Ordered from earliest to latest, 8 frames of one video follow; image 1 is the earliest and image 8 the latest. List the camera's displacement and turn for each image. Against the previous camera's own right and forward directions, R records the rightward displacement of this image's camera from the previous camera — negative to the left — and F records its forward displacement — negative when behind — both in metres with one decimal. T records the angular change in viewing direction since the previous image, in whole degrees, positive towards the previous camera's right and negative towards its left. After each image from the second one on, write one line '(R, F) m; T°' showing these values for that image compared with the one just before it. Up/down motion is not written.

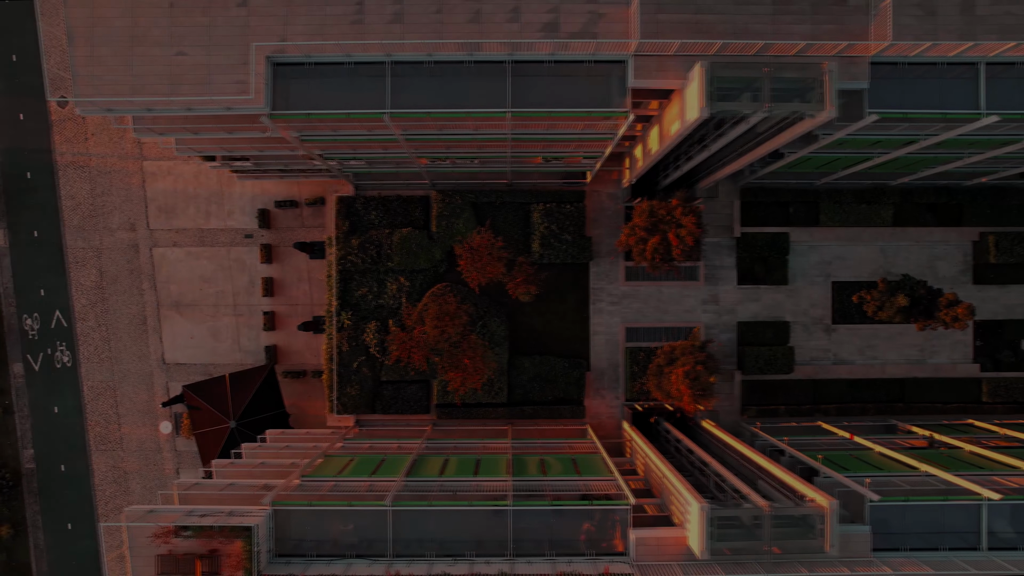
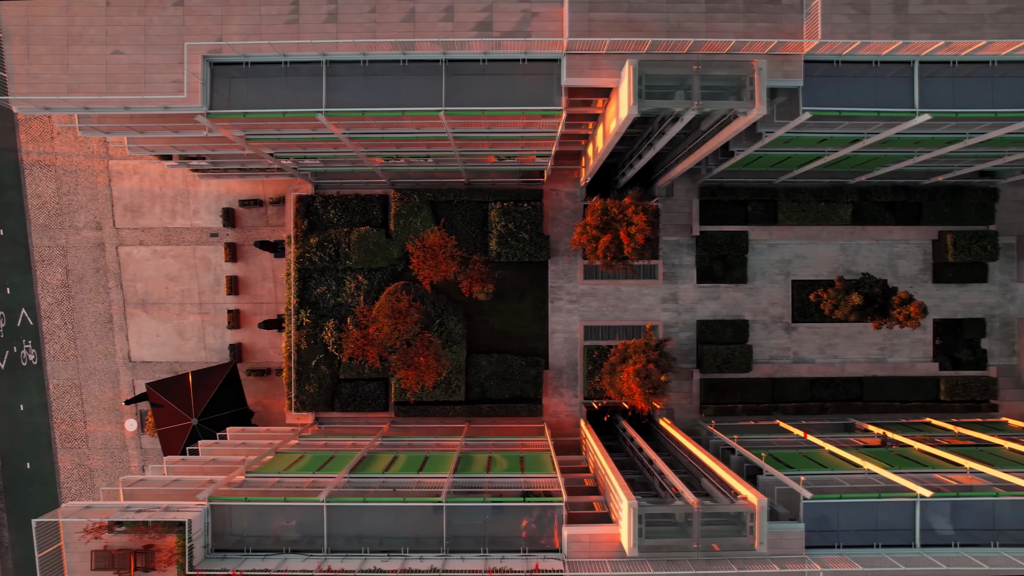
(+1.8, -0.1) m; 0°
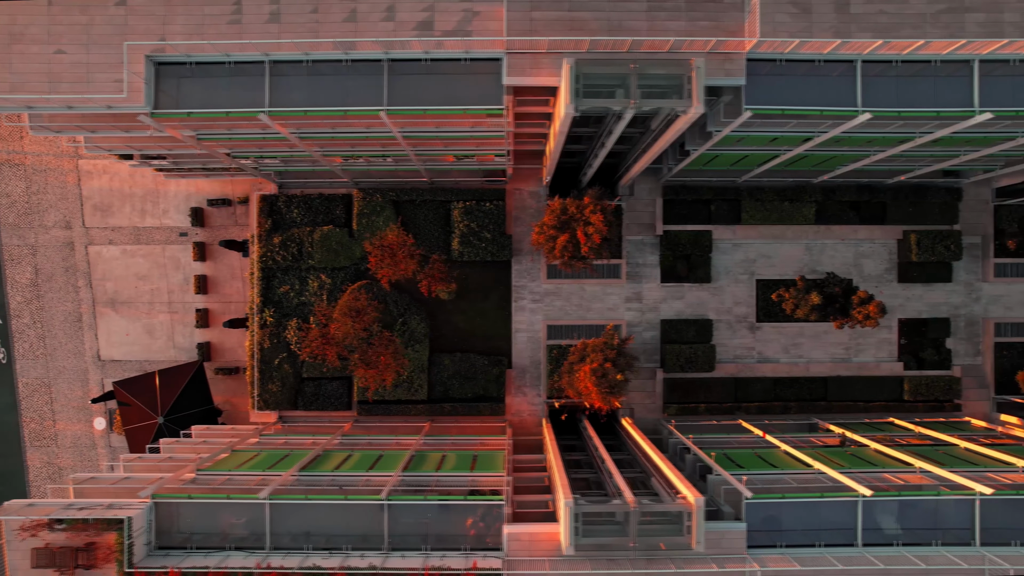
(+1.6, 0.0) m; 0°
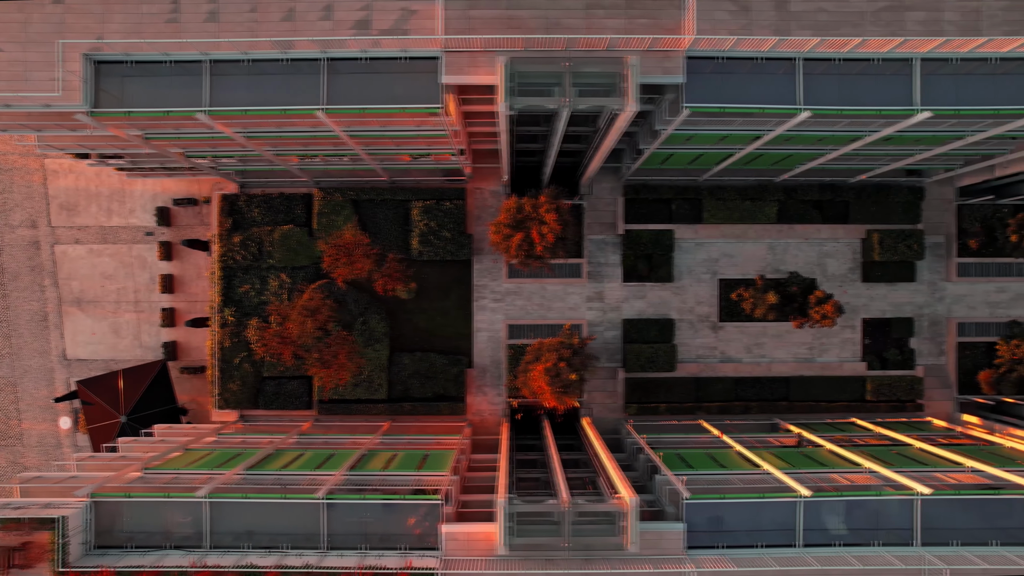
(+1.7, 0.0) m; 0°
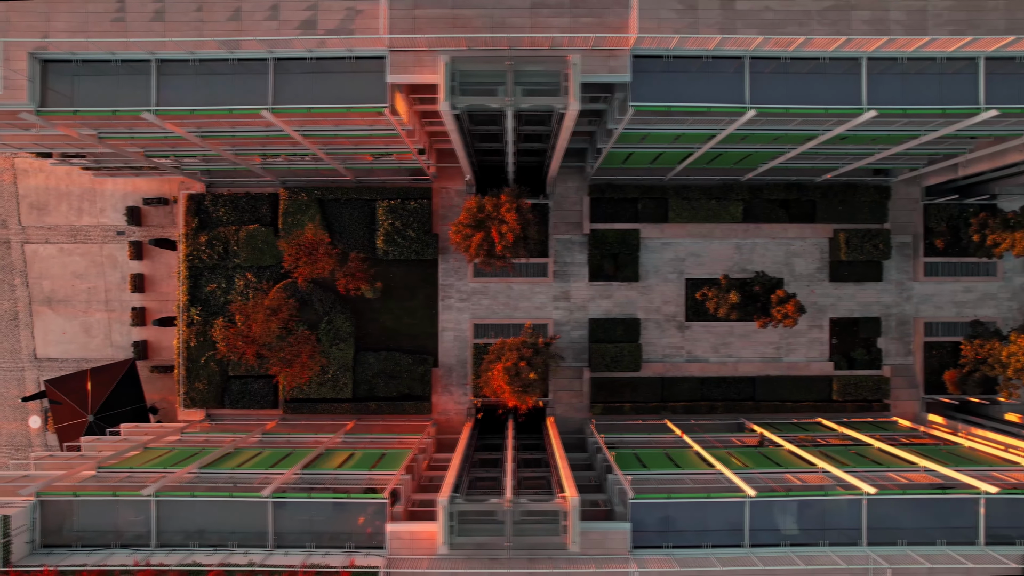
(+1.5, 0.0) m; 0°
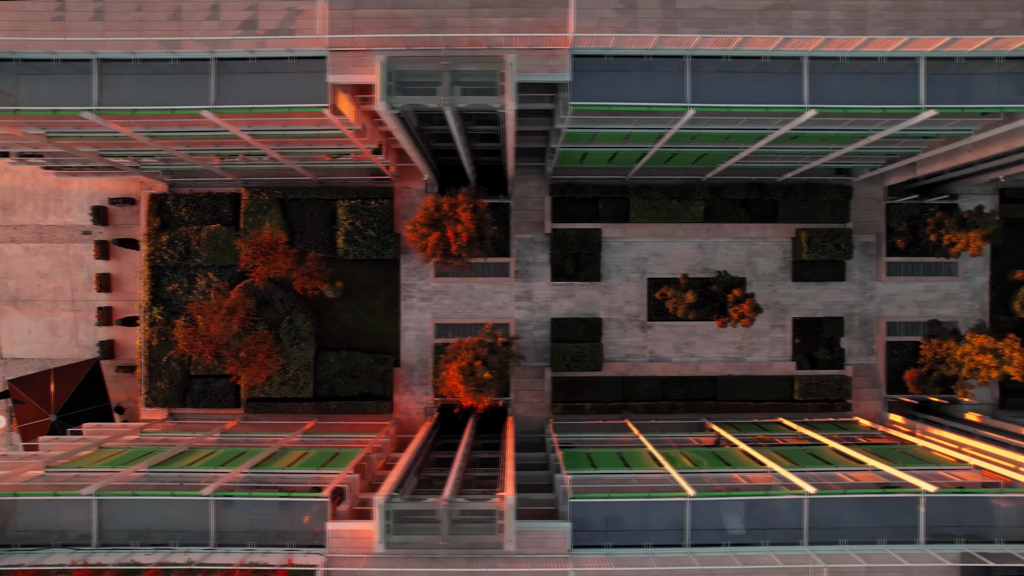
(+1.5, 0.0) m; 0°
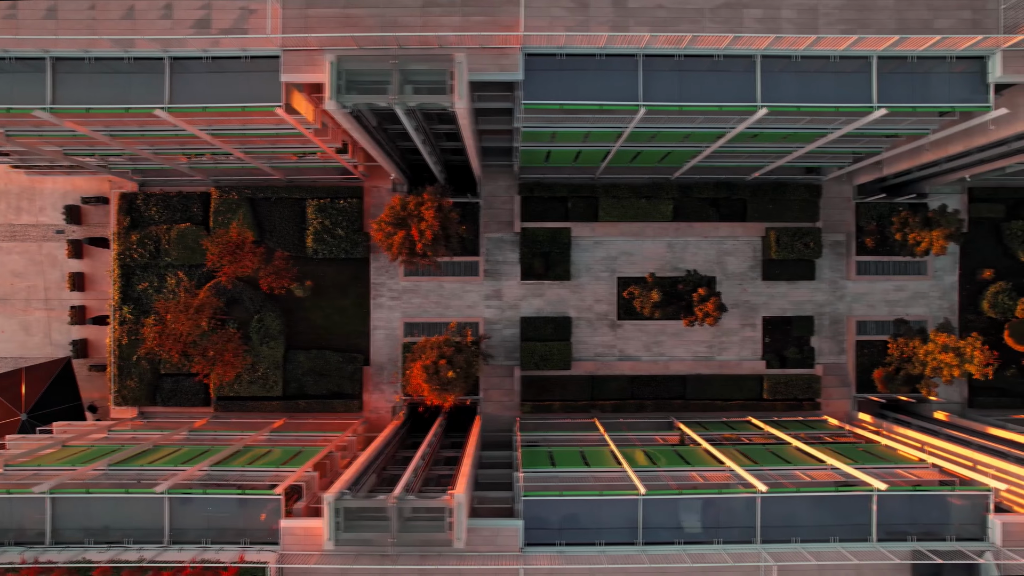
(+1.2, 0.0) m; 0°
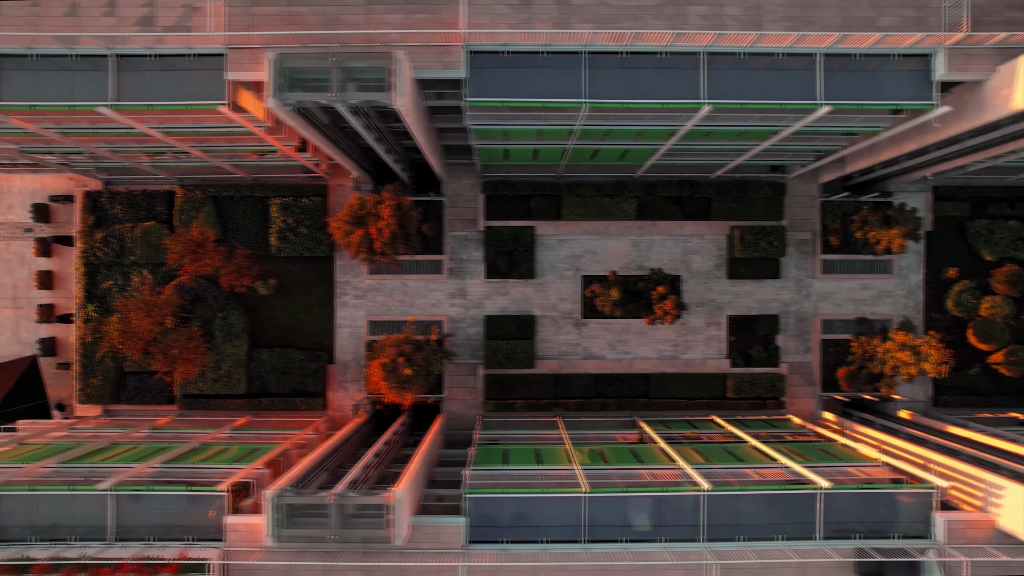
(+1.5, 0.0) m; 0°
